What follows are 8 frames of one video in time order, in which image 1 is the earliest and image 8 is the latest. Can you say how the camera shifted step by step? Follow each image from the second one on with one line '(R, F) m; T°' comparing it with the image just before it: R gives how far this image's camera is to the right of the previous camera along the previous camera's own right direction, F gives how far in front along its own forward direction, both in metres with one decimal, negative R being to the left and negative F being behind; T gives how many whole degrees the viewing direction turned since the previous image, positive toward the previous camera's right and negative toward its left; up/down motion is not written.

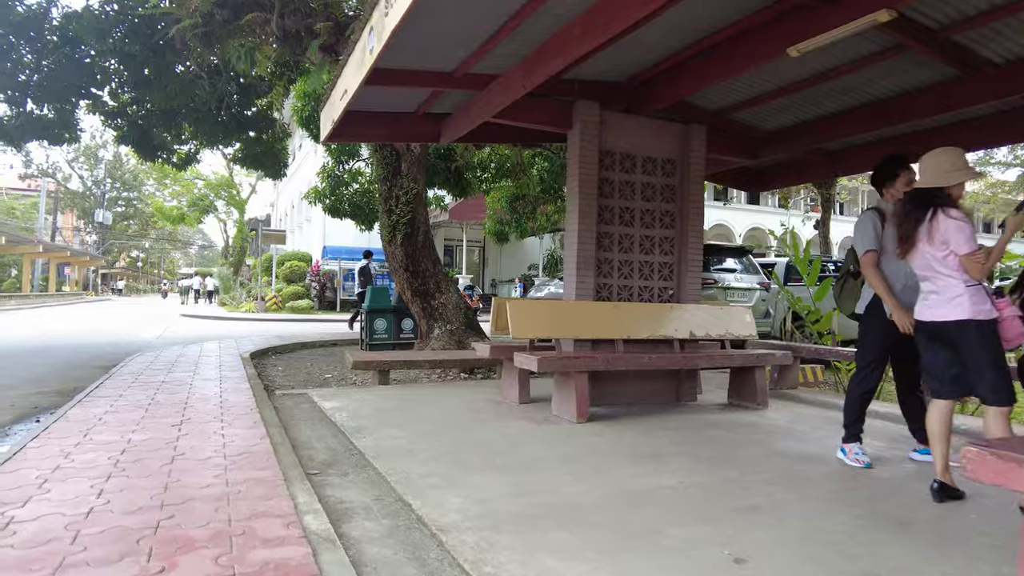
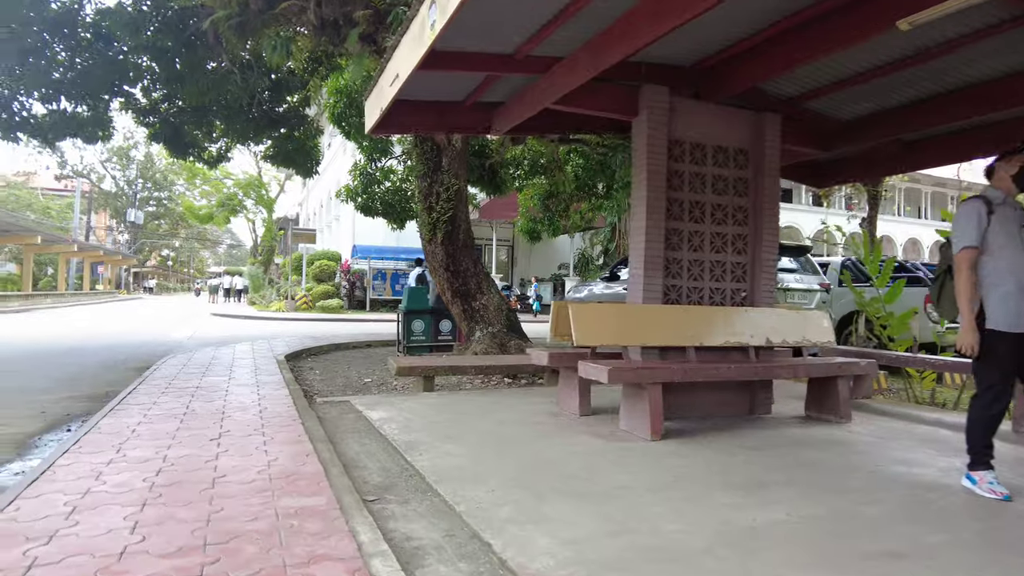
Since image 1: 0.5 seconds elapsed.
(-0.3, +0.4) m; -2°
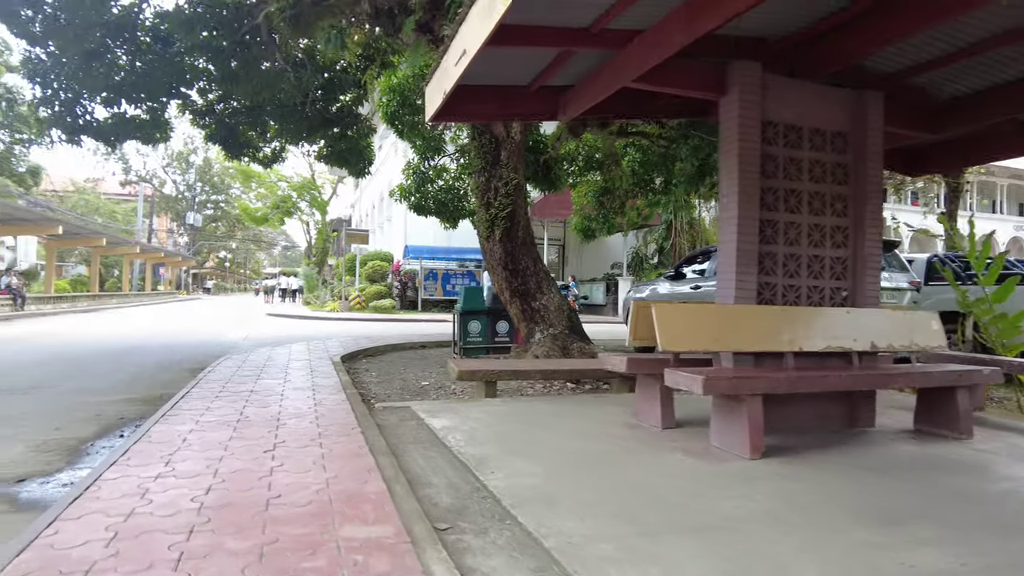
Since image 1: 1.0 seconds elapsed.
(-0.2, +0.4) m; -4°
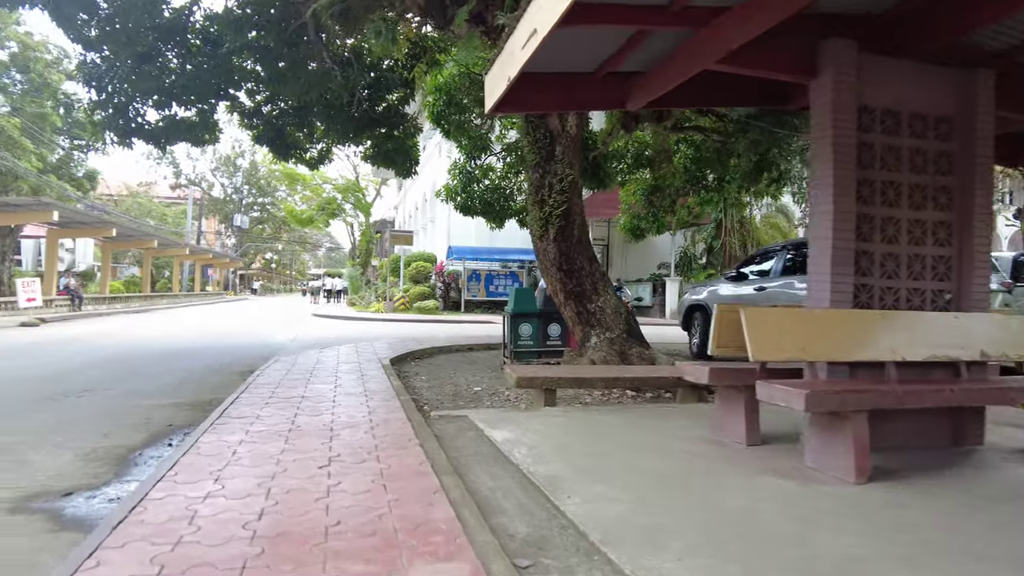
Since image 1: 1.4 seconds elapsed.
(-0.2, +0.3) m; -3°
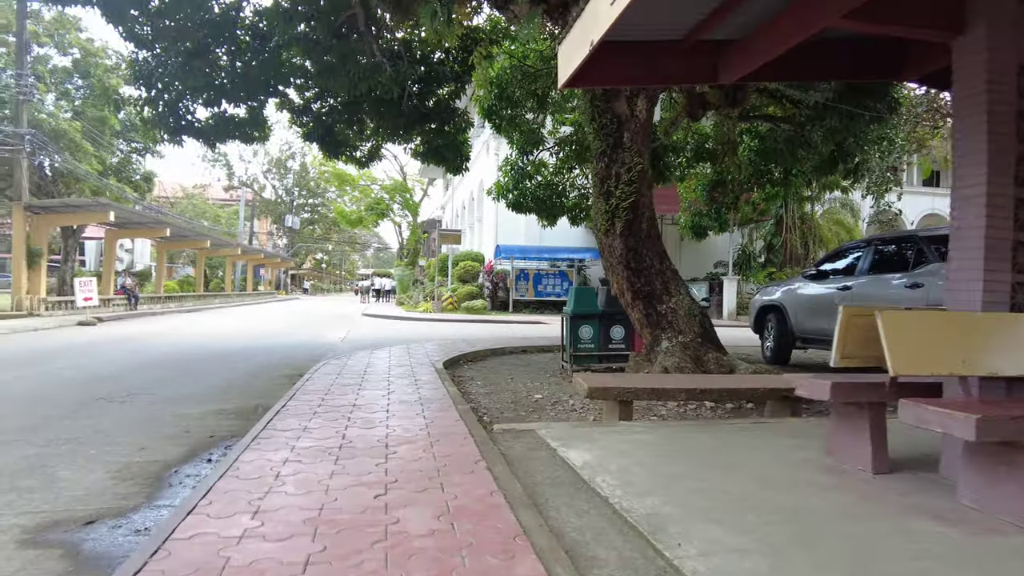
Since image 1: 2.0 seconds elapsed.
(-0.2, +0.5) m; -4°
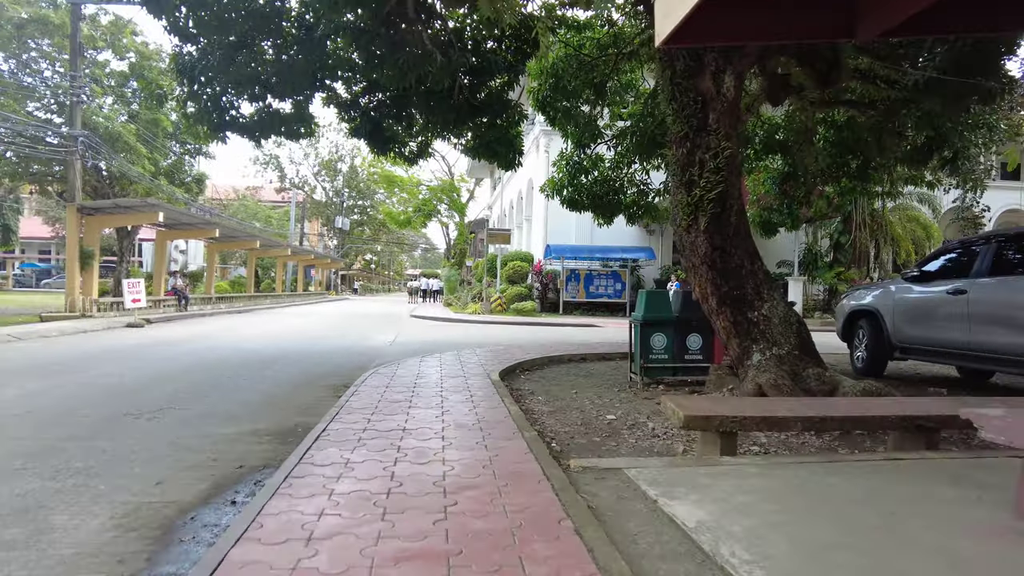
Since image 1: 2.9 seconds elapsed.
(-0.2, +0.7) m; -4°
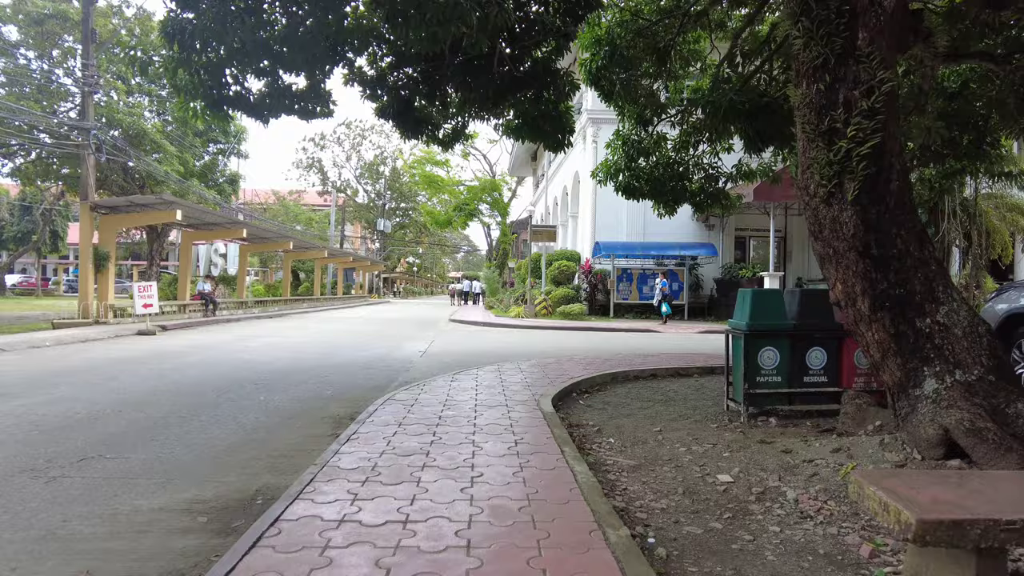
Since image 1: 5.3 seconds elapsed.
(-0.1, +1.7) m; -4°
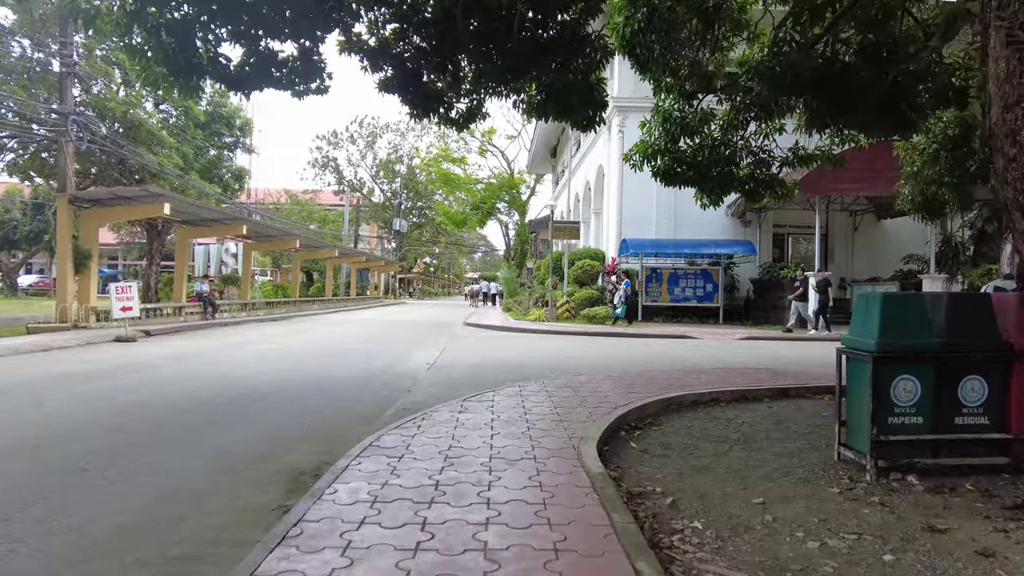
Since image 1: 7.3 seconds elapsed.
(-0.1, +1.5) m; -2°
